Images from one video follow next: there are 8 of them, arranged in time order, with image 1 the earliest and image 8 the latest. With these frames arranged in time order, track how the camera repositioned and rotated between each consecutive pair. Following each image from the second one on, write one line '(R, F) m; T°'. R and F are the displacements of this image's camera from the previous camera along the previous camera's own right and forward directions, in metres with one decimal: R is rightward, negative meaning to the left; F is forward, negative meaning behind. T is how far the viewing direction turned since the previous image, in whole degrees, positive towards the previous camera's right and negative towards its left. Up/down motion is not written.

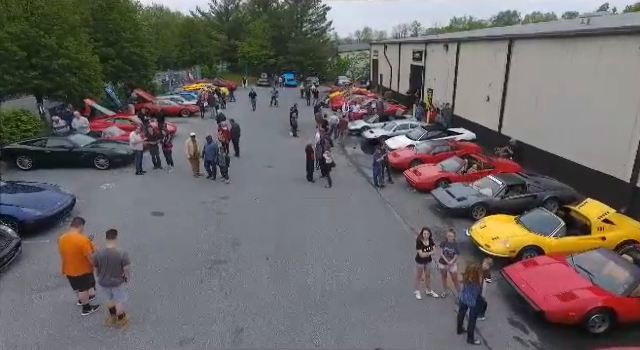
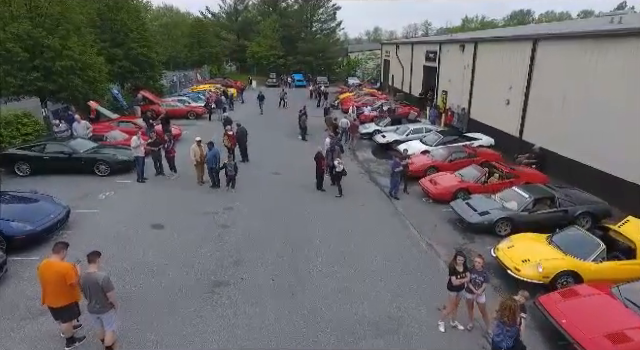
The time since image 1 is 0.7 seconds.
(-0.1, +0.8) m; -1°
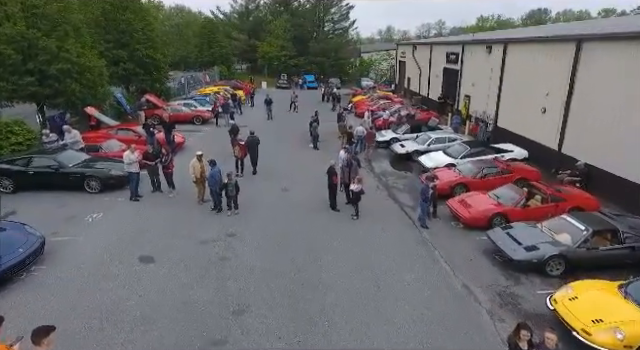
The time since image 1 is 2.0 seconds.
(-0.1, +1.6) m; -1°
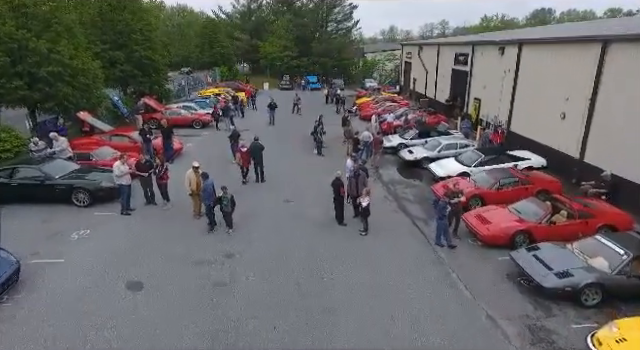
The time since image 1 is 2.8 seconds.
(-0.1, +0.9) m; 0°
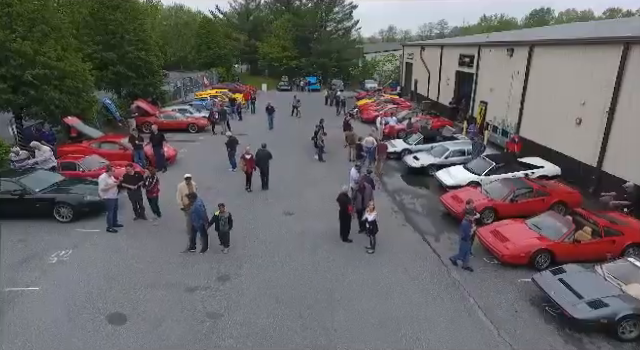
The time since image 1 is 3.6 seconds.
(-0.1, +0.8) m; 0°
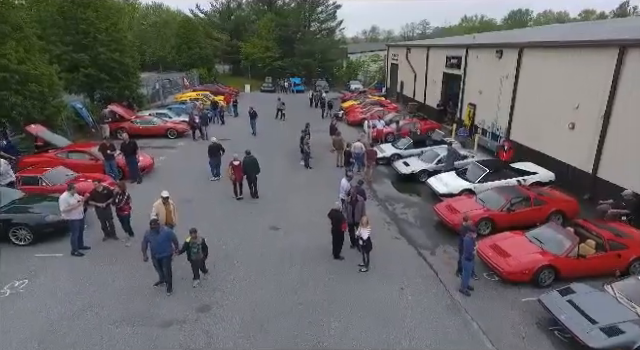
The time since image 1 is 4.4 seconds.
(-0.1, +0.8) m; +2°
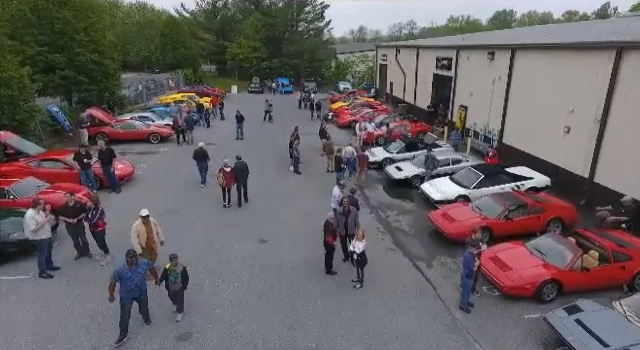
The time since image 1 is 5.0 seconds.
(-0.1, +0.6) m; +2°
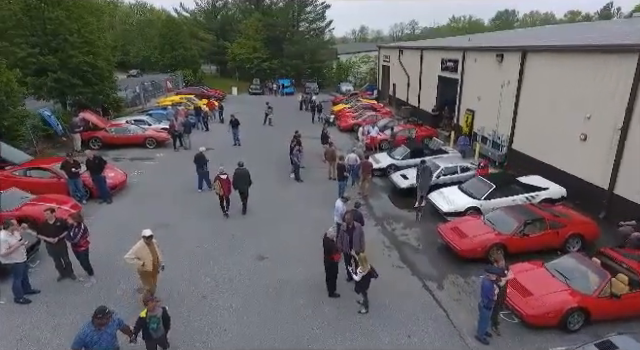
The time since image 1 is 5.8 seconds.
(0.0, +0.8) m; 0°
